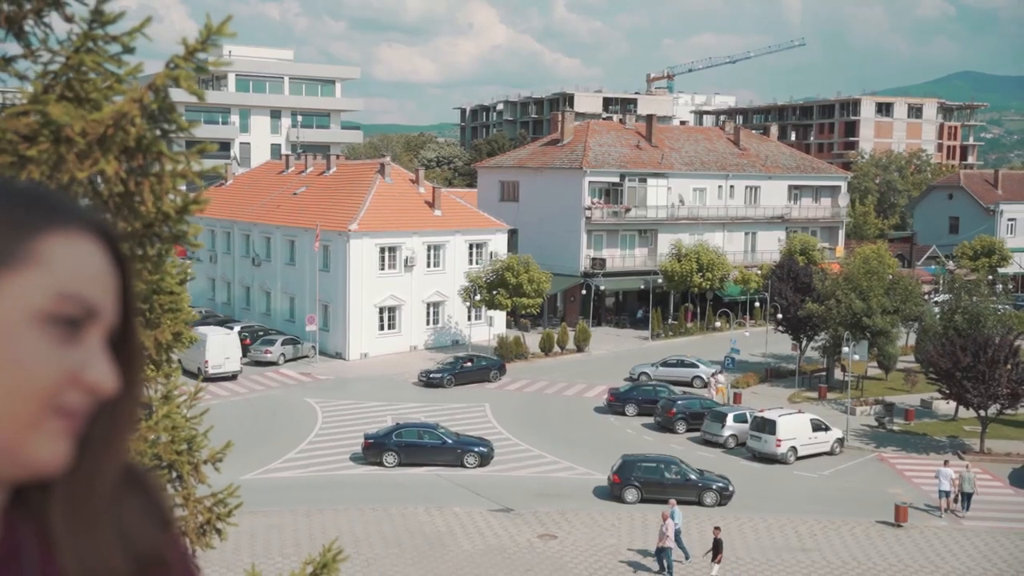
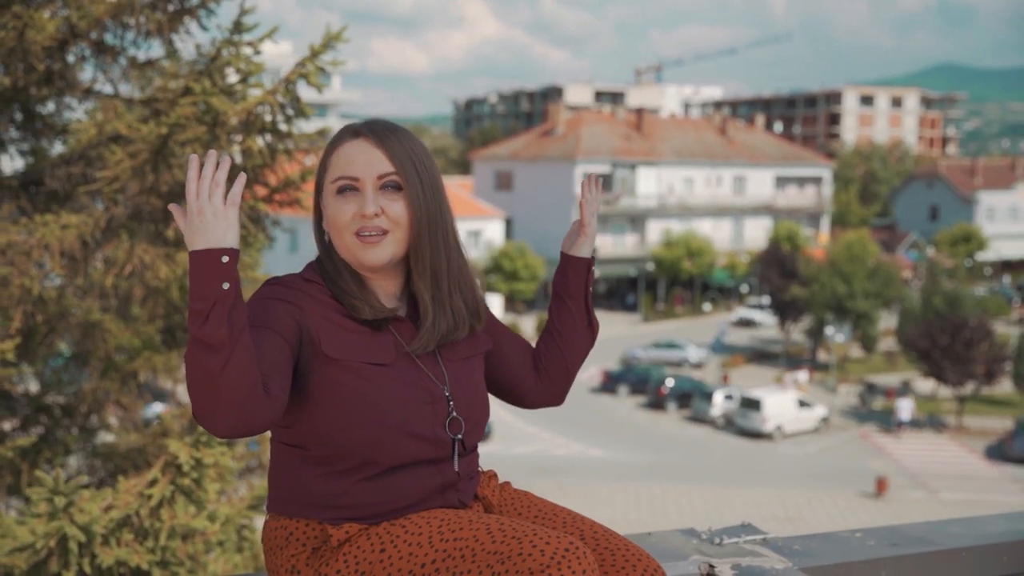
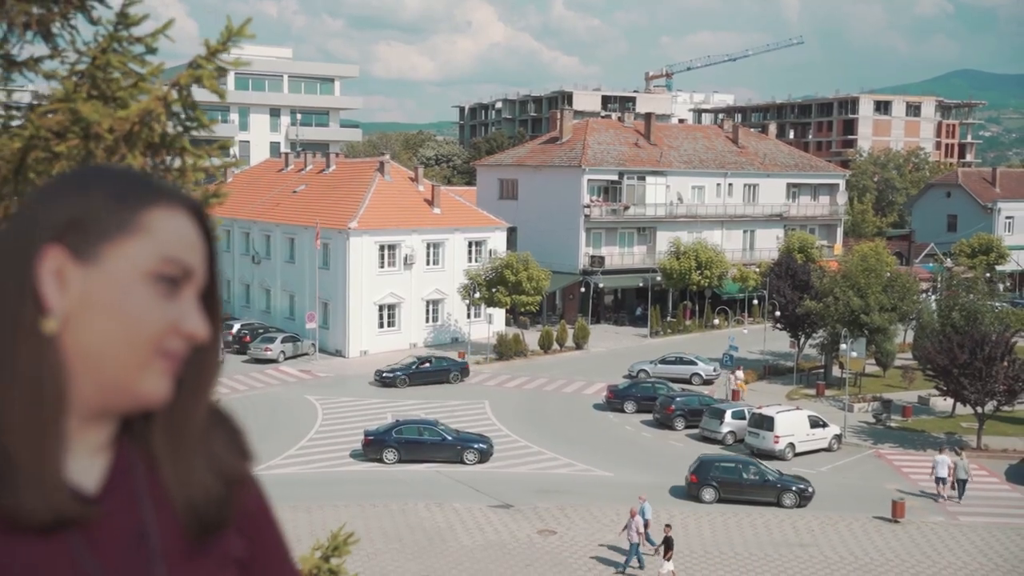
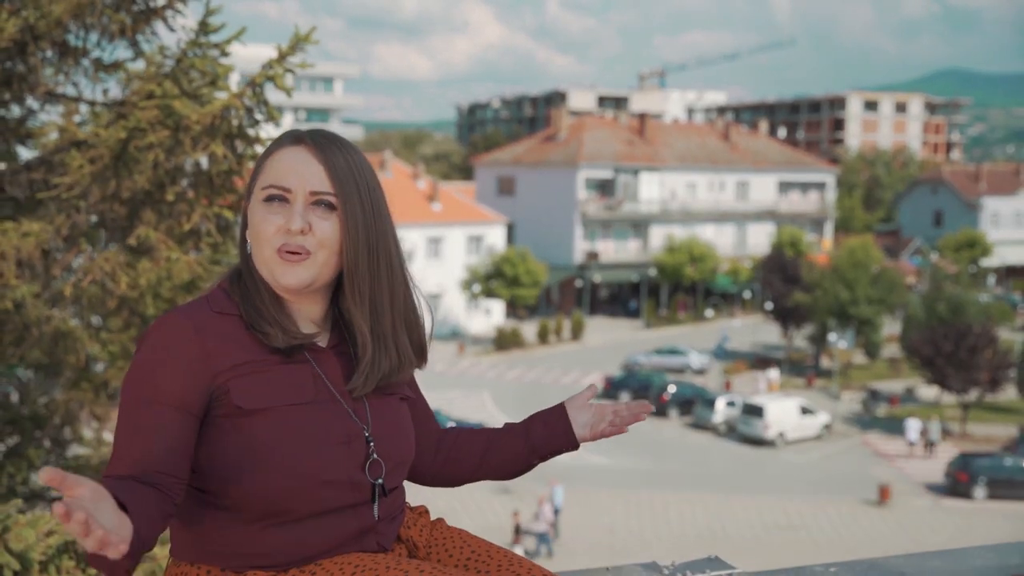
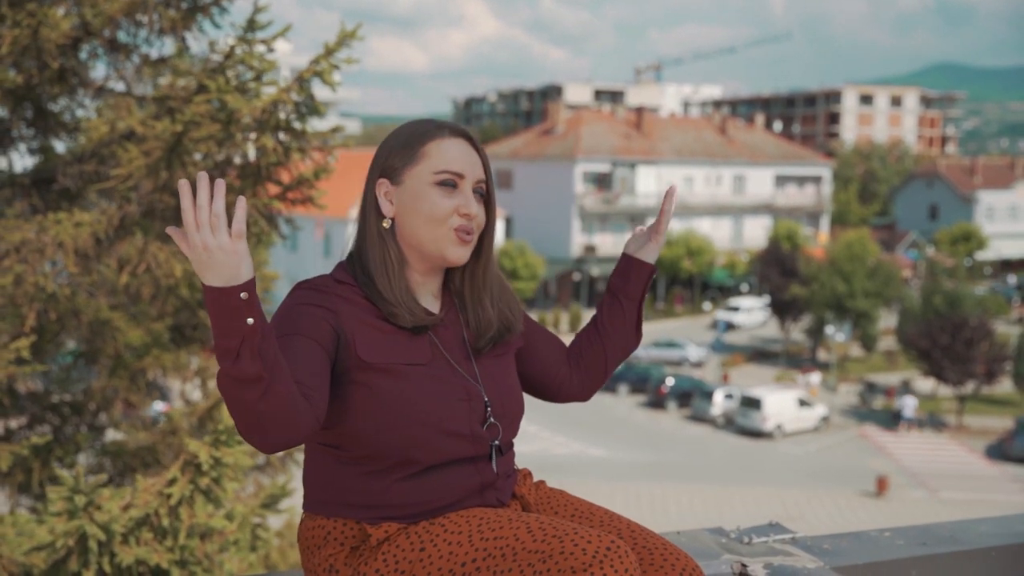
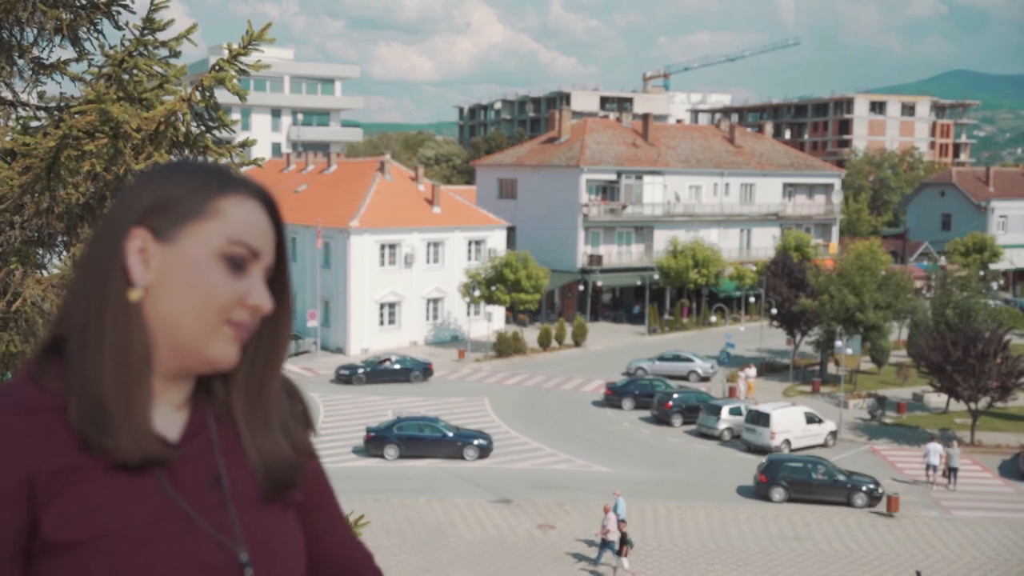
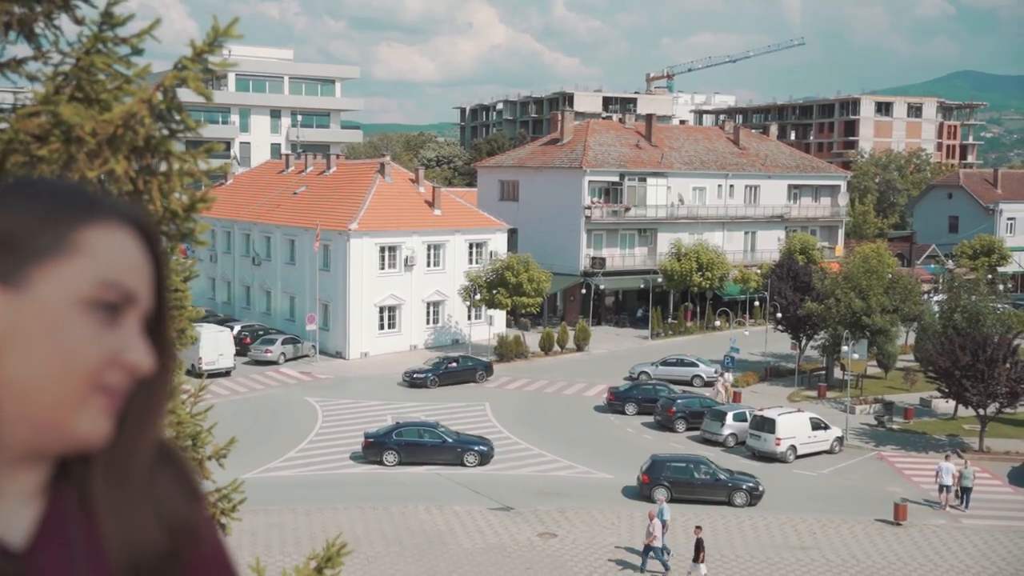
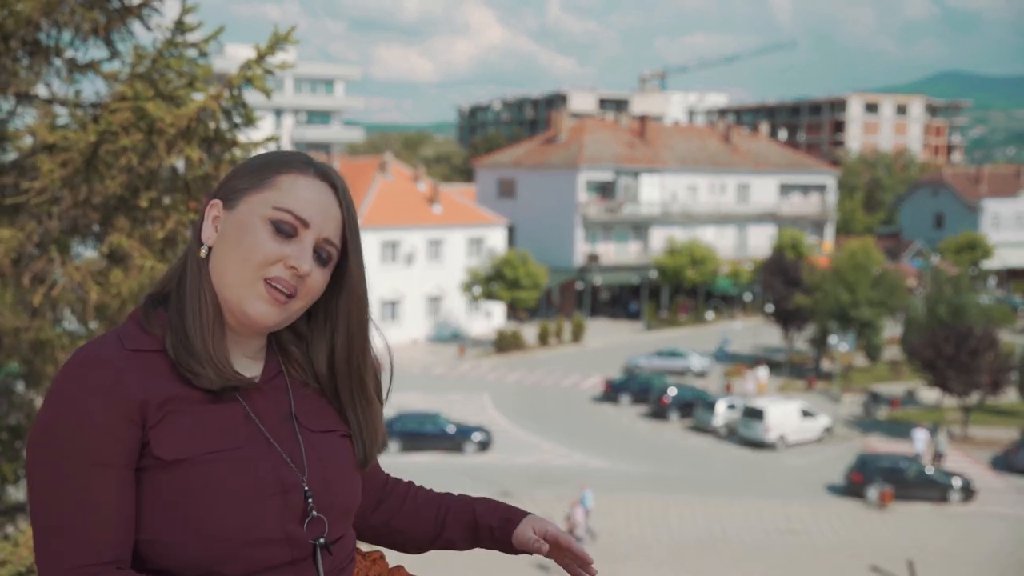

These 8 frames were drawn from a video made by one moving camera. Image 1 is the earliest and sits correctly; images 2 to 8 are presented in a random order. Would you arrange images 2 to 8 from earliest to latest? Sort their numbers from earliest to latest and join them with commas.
7, 3, 6, 8, 4, 2, 5
